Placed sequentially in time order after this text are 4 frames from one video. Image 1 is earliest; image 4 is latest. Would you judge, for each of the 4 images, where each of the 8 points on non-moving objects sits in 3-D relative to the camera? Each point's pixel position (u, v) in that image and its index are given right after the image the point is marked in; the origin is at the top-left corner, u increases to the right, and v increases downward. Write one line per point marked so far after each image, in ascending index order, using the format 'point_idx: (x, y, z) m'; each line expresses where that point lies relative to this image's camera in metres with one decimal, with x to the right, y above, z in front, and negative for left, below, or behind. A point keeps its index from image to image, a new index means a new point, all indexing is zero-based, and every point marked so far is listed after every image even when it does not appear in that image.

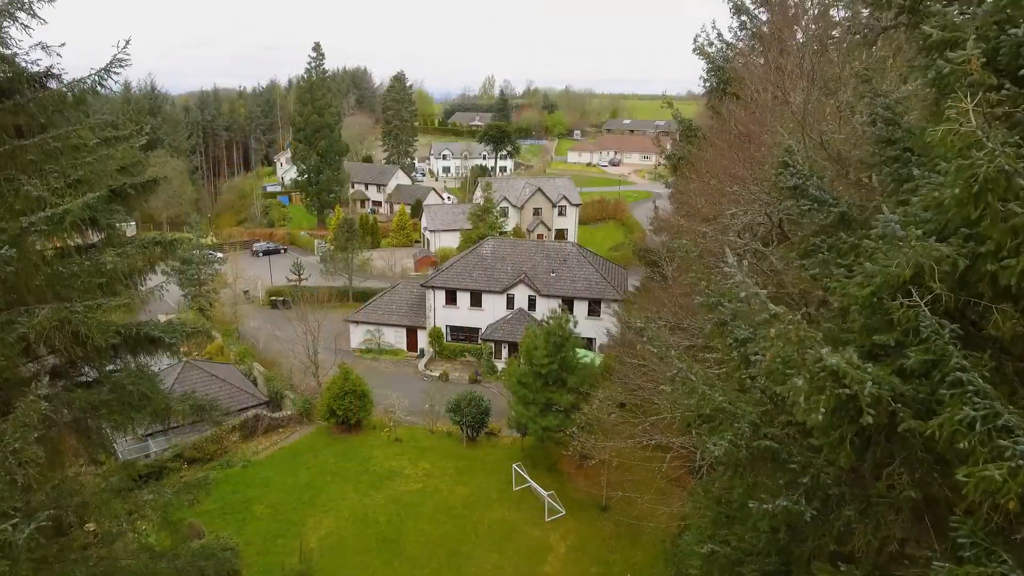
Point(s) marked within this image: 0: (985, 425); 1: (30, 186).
0: (+2.1, -0.6, +3.4) m
1: (-4.6, +1.0, +7.6) m
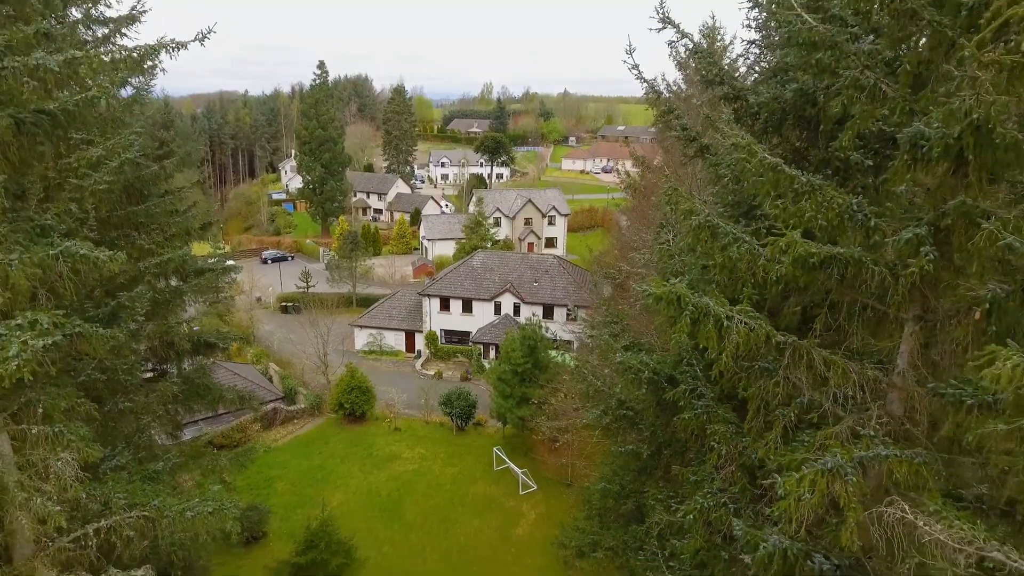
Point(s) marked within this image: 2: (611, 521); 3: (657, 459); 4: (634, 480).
0: (+1.6, -0.9, +6.9) m
1: (-5.2, +0.7, +11.1) m
2: (+1.3, -3.0, +10.2) m
3: (+1.6, -1.9, +8.7) m
4: (+1.5, -2.3, +9.4) m
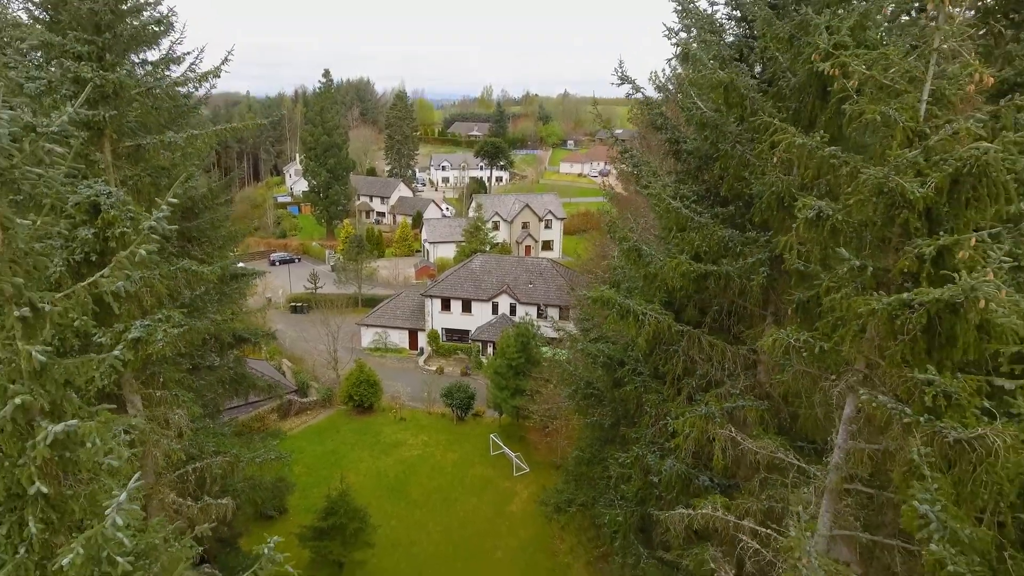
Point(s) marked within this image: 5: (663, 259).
0: (+1.4, -1.0, +9.2) m
1: (-5.3, +0.6, +13.4) m
2: (+1.1, -3.1, +12.5) m
3: (+1.5, -1.9, +11.0) m
4: (+1.3, -2.4, +11.7) m
5: (+1.5, +0.3, +7.7) m
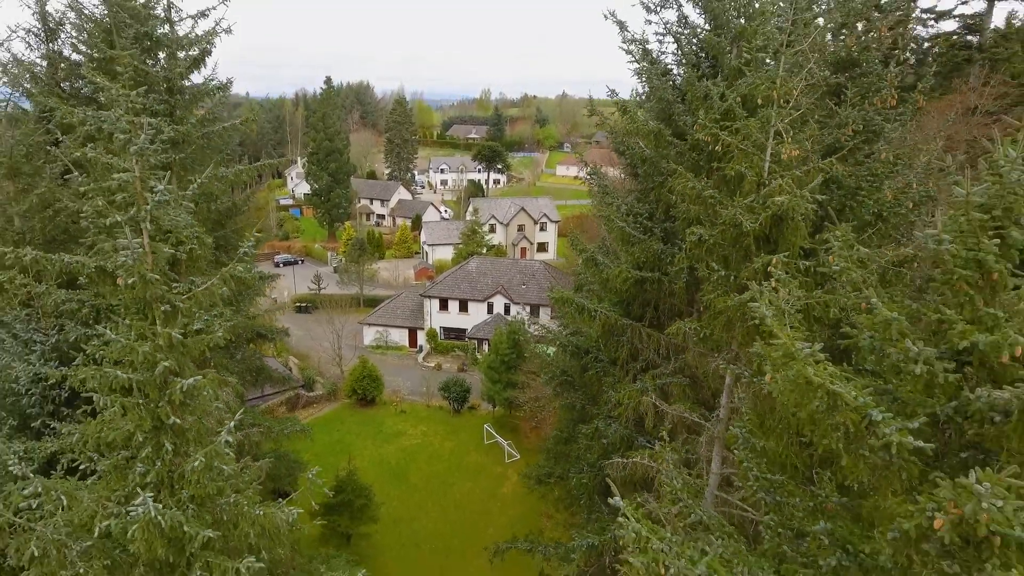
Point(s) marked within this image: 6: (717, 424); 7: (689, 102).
0: (+1.2, -1.0, +11.2) m
1: (-5.6, +0.6, +15.3) m
2: (+0.9, -3.1, +14.4) m
3: (+1.2, -2.0, +13.0) m
4: (+1.0, -2.4, +13.7) m
5: (+1.2, +0.3, +9.7) m
6: (+1.9, -1.2, +7.2) m
7: (+2.1, +2.3, +9.8) m
